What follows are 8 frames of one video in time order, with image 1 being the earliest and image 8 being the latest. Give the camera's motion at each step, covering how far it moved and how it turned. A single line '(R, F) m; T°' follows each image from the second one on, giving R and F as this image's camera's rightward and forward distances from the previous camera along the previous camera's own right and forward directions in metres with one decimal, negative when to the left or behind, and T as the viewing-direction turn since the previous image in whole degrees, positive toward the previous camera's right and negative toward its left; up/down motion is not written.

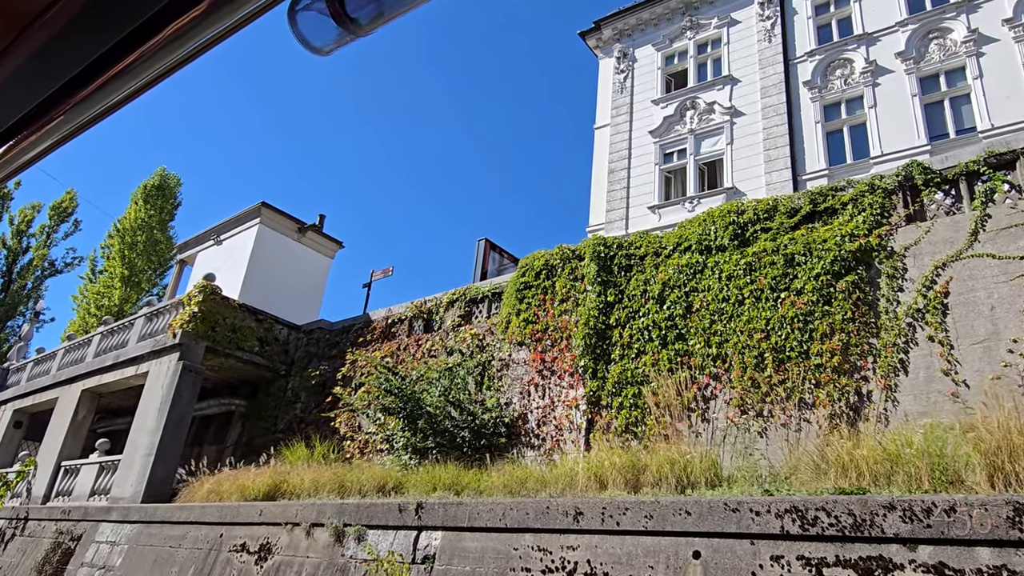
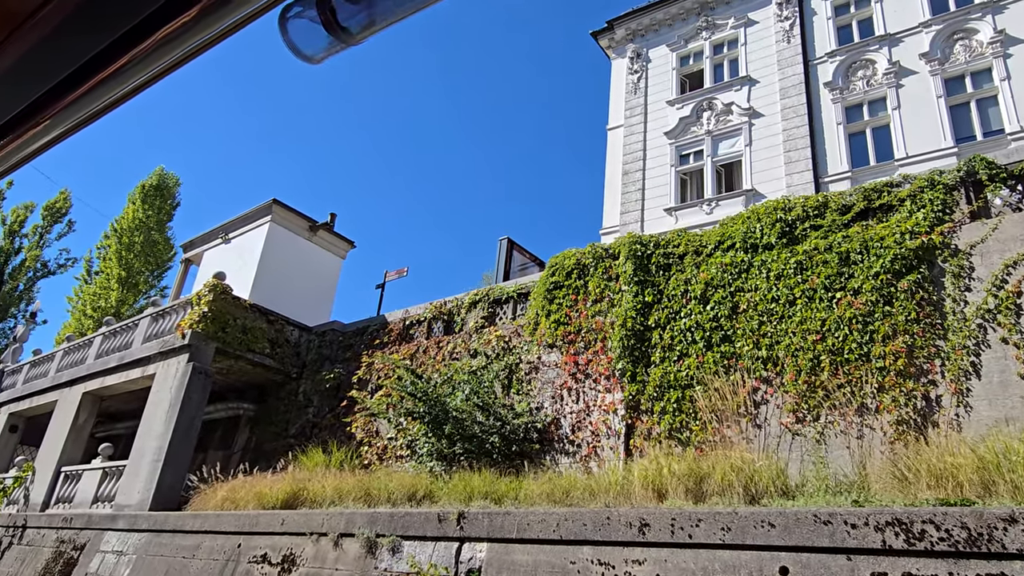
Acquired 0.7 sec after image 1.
(-0.6, +0.4) m; +2°
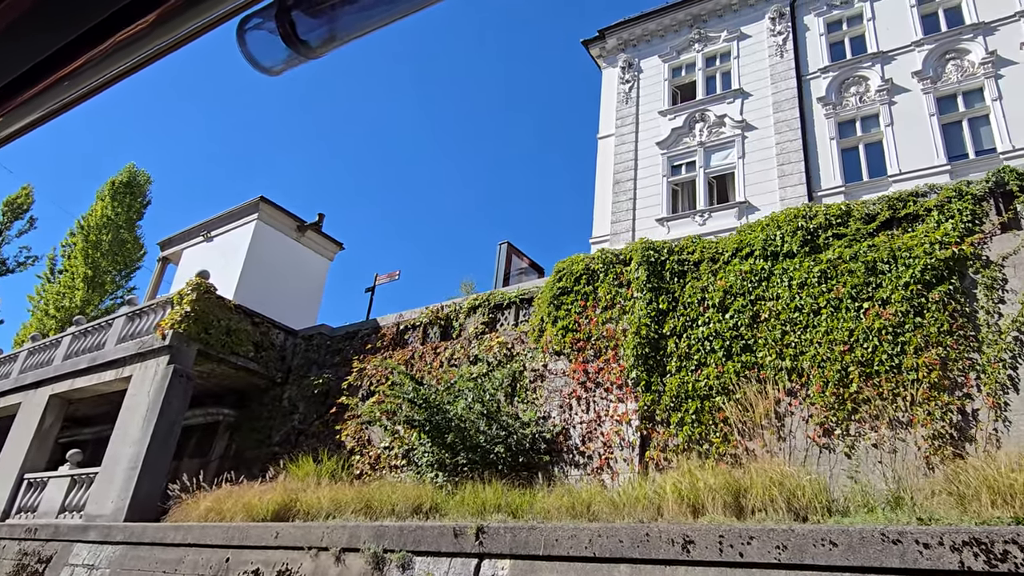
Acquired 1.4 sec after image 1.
(-0.7, +0.4) m; +4°
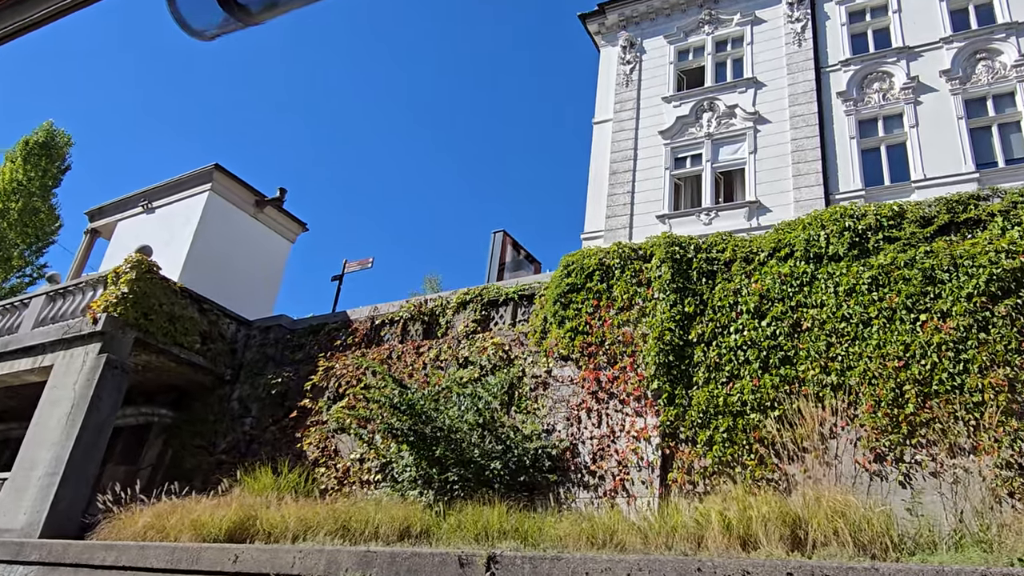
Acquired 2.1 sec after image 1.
(-0.5, +1.2) m; +3°
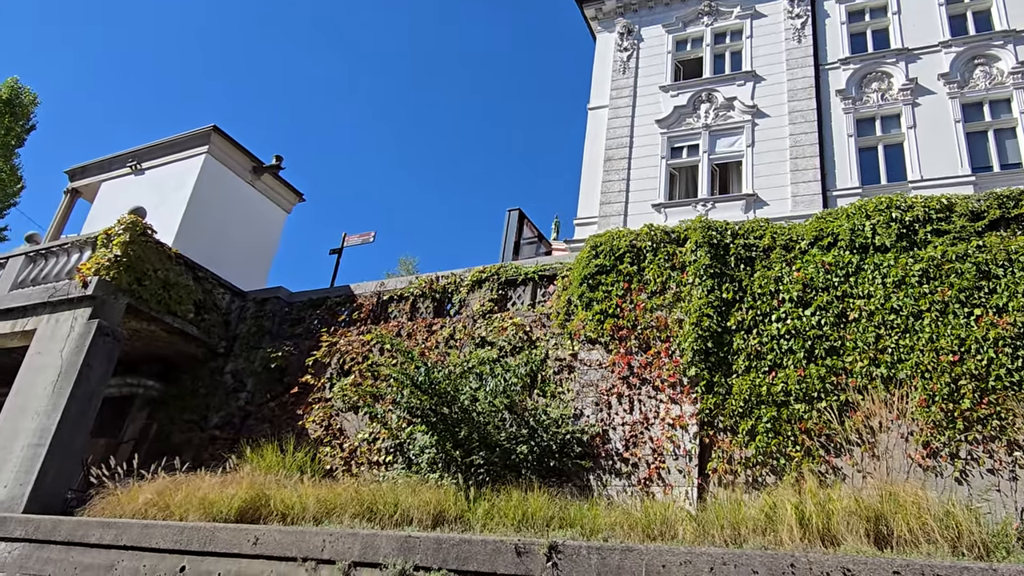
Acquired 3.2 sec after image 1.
(-0.9, +0.4) m; +5°
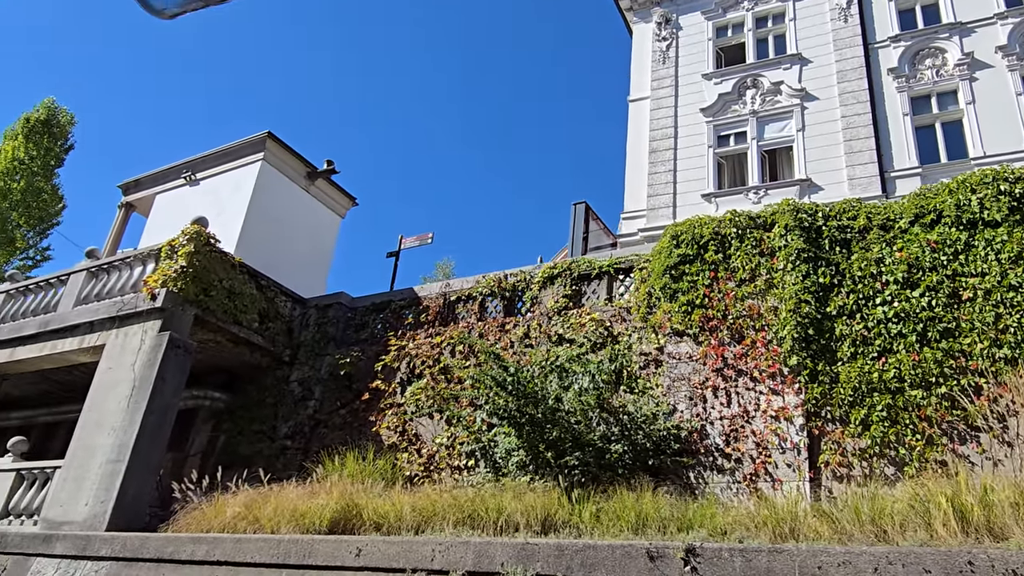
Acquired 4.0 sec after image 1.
(-0.7, +0.3) m; +1°
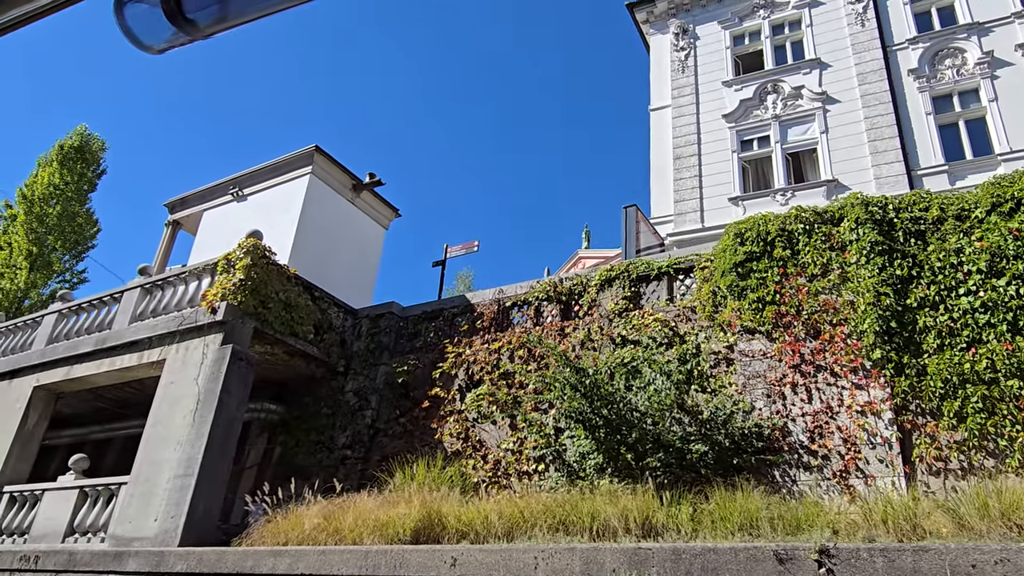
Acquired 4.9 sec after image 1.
(-0.8, +0.2) m; +3°
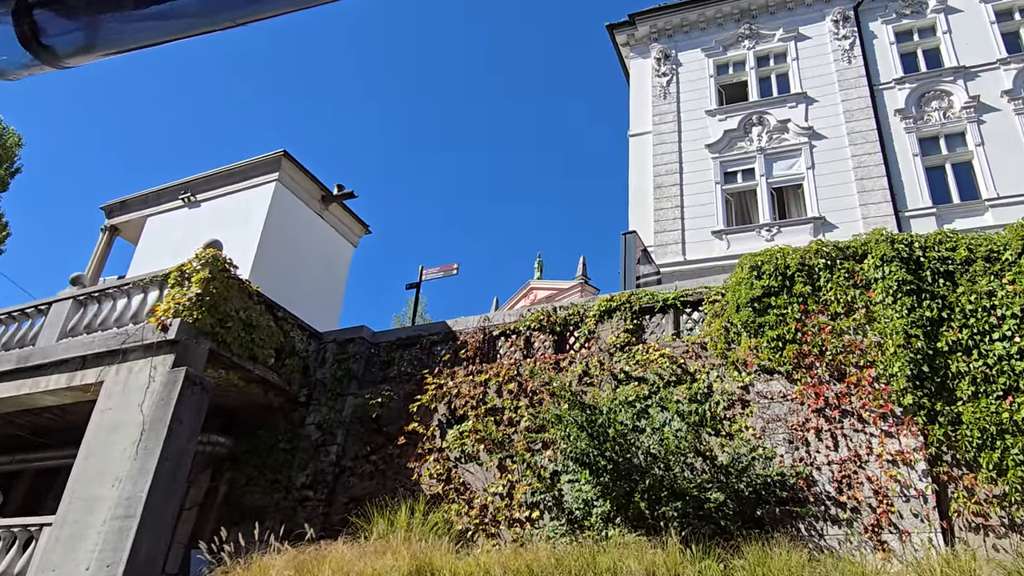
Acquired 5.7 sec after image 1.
(-0.5, +0.8) m; +5°
